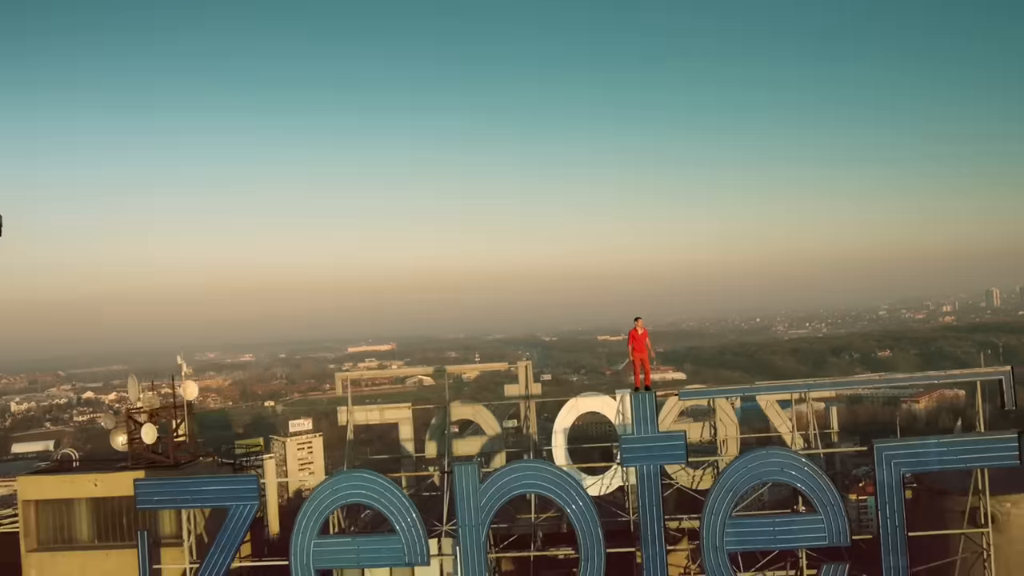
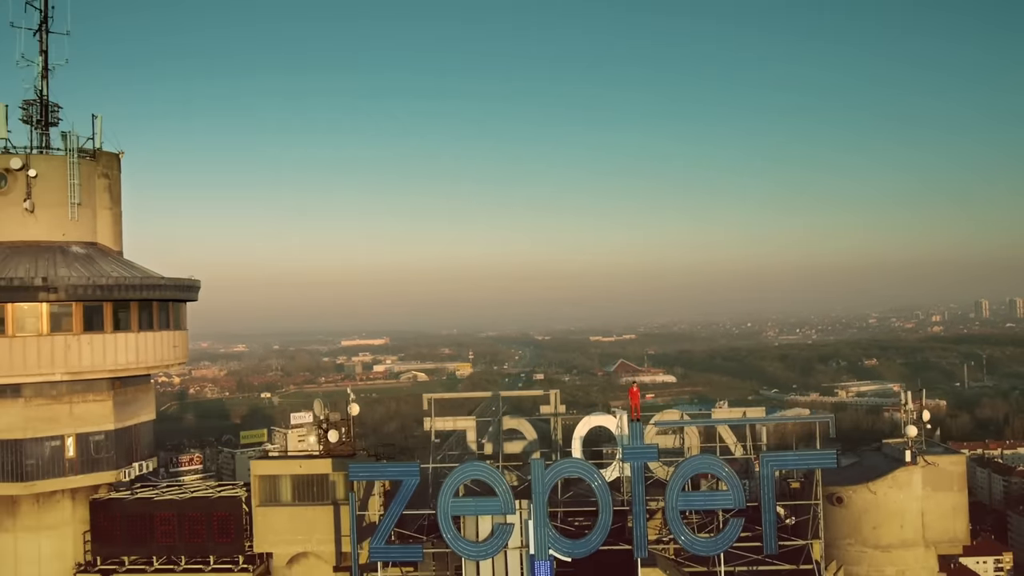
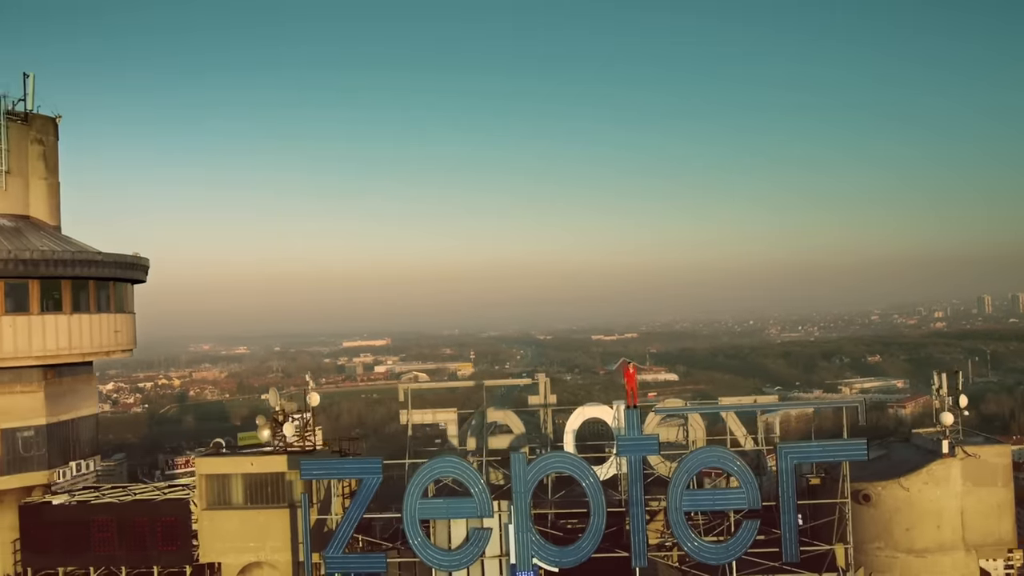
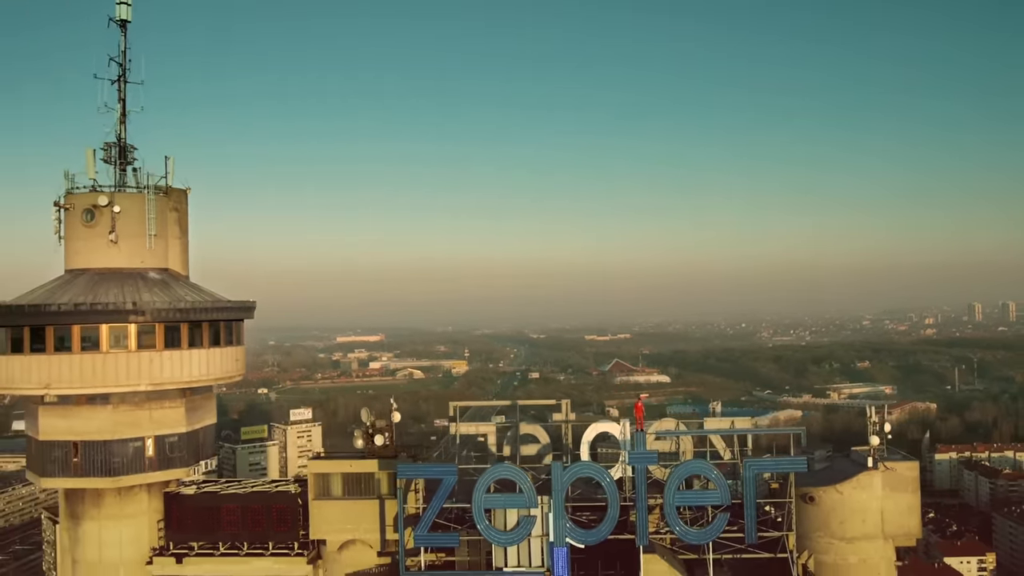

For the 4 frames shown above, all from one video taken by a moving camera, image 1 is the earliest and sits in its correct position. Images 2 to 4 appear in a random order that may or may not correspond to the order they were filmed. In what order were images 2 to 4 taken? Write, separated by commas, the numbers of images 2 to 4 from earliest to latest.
3, 2, 4
